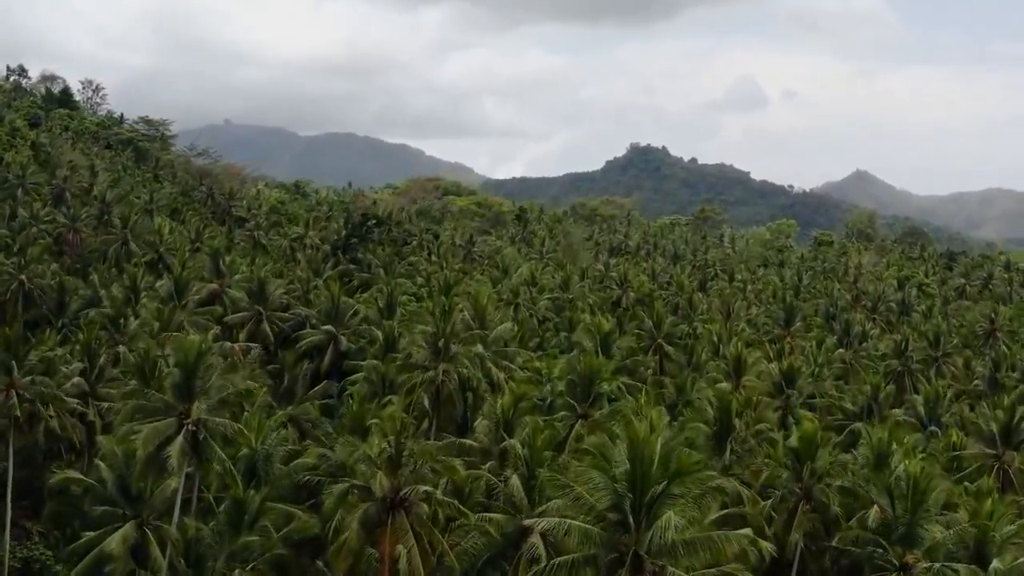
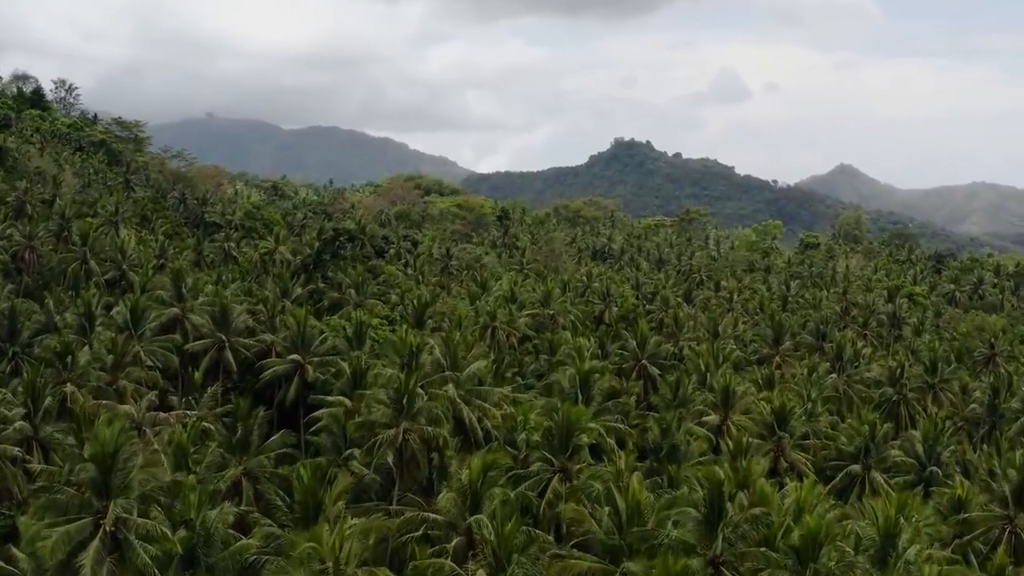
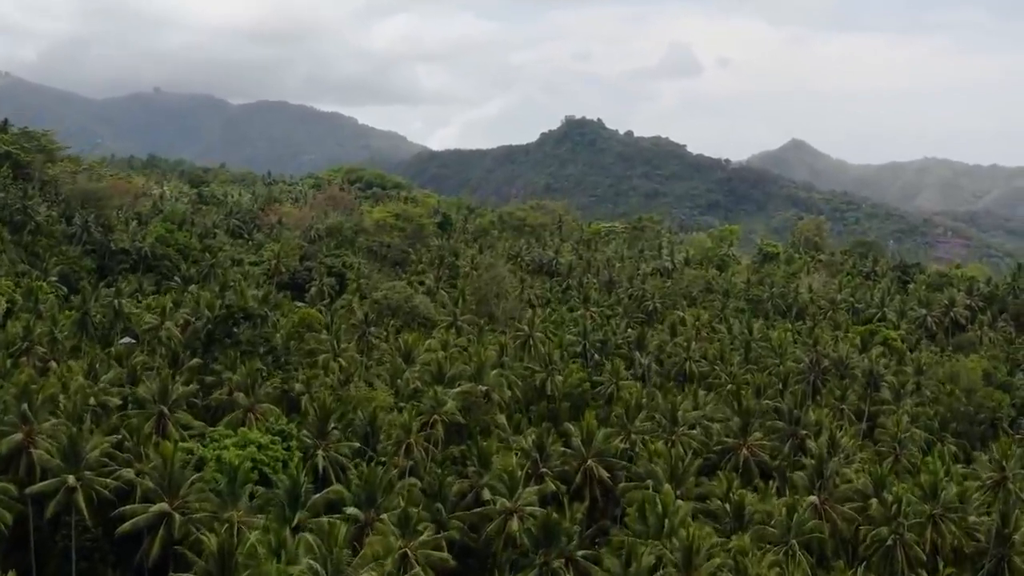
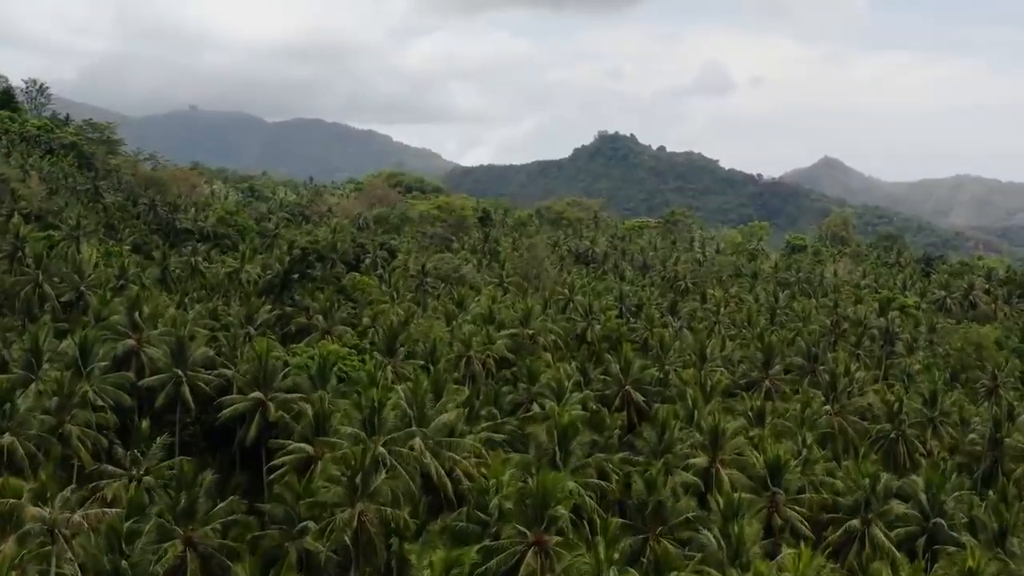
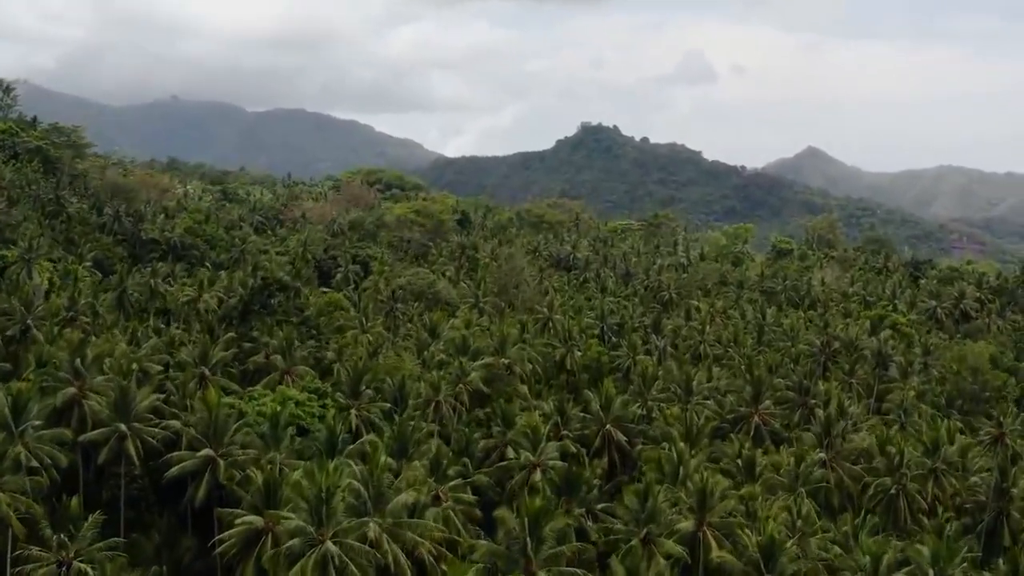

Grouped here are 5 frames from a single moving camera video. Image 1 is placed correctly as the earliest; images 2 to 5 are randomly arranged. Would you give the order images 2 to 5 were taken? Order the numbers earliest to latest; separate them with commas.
2, 4, 5, 3
